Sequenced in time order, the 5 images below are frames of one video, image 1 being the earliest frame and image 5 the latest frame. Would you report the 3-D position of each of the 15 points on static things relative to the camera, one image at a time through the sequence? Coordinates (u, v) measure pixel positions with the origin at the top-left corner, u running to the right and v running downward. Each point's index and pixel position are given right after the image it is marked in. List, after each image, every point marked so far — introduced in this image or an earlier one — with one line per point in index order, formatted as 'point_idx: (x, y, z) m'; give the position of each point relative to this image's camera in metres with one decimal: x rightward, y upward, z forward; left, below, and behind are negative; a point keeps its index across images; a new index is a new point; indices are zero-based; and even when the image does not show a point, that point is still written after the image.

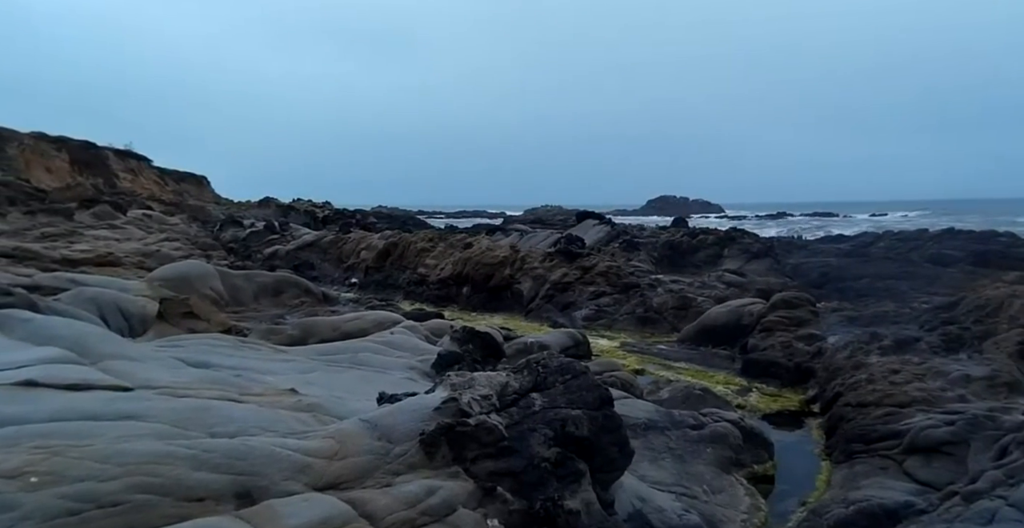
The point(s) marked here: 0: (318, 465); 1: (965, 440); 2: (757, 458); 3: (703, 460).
0: (-2.2, -2.3, +8.7) m
1: (+8.4, -3.3, +14.4) m
2: (+5.6, -4.4, +17.4) m
3: (+4.1, -4.2, +16.5) m
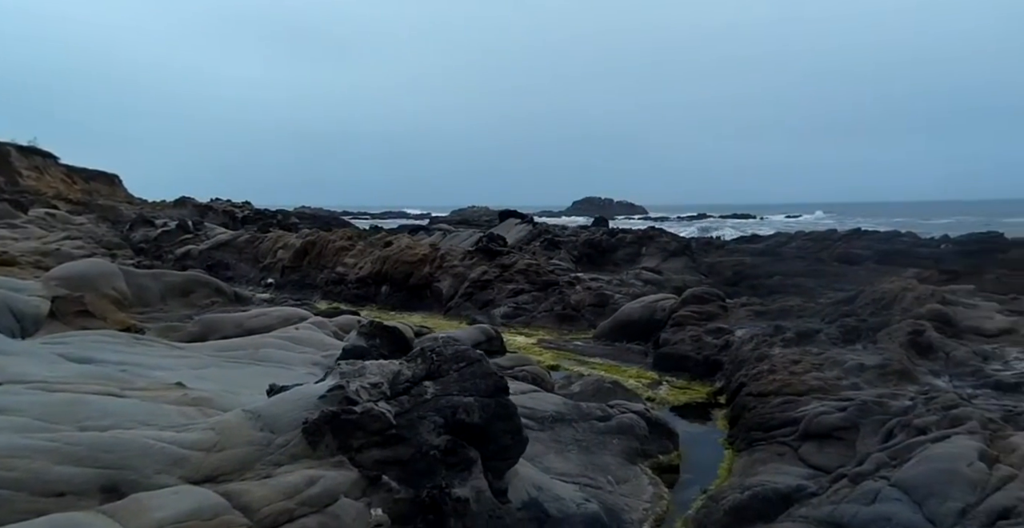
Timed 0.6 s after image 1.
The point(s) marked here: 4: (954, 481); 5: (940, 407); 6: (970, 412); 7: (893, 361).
0: (-3.4, -2.1, +8.3) m
1: (+6.6, -3.1, +14.9) m
2: (+3.5, -4.2, +17.6) m
3: (+2.1, -4.1, +16.6) m
4: (+6.2, -3.1, +10.8) m
5: (+7.9, -2.6, +14.3) m
6: (+8.0, -2.6, +13.5) m
7: (+9.0, -2.3, +18.3) m
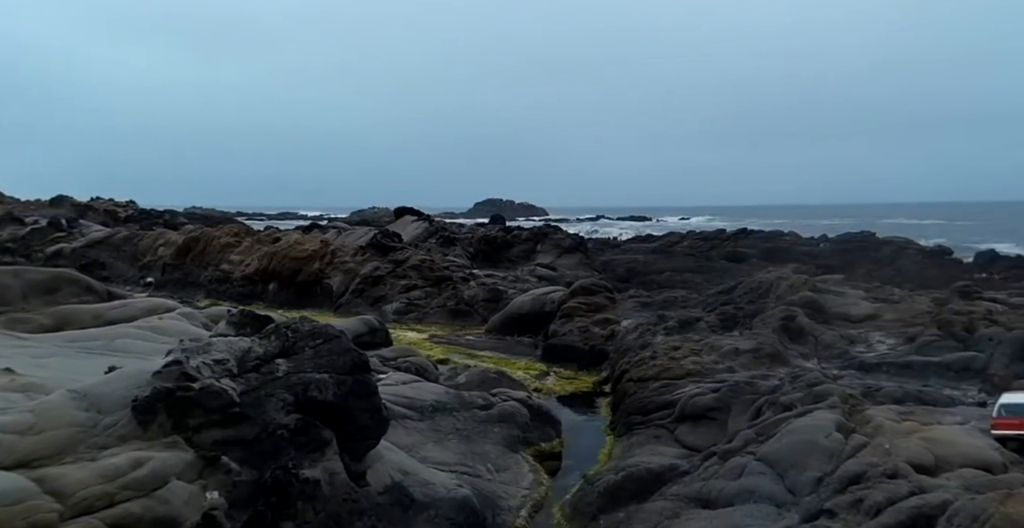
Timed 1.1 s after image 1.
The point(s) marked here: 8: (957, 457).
0: (-4.9, -1.7, +7.4) m
1: (+4.2, -2.8, +15.2) m
2: (+0.8, -3.9, +17.5) m
3: (-0.5, -3.7, +16.3) m
4: (+4.3, -2.7, +11.1) m
5: (+5.6, -2.3, +14.7) m
6: (+5.8, -2.3, +14.0) m
7: (+6.2, -2.0, +18.8) m
8: (+5.6, -2.4, +9.7) m
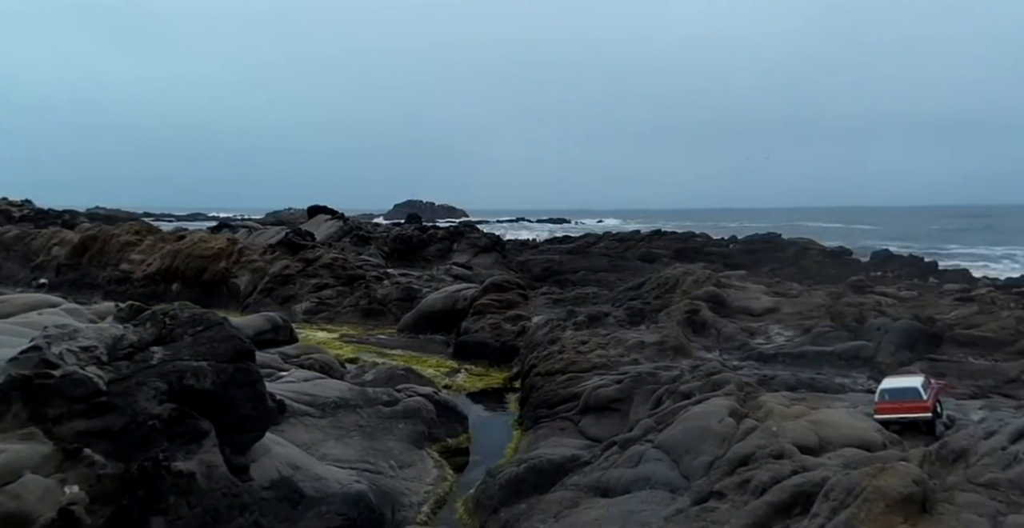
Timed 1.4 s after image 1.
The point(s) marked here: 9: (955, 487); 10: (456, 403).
0: (-6.0, -1.5, +6.6) m
1: (+2.3, -2.6, +15.3) m
2: (-1.4, -3.8, +17.2) m
3: (-2.5, -3.6, +16.0) m
4: (+2.8, -2.5, +11.2) m
5: (+3.7, -2.1, +15.0) m
6: (+4.0, -2.1, +14.2) m
7: (+3.9, -1.8, +19.1) m
8: (+4.3, -2.2, +9.9) m
9: (+4.5, -2.3, +7.8) m
10: (-1.5, -3.6, +19.9) m
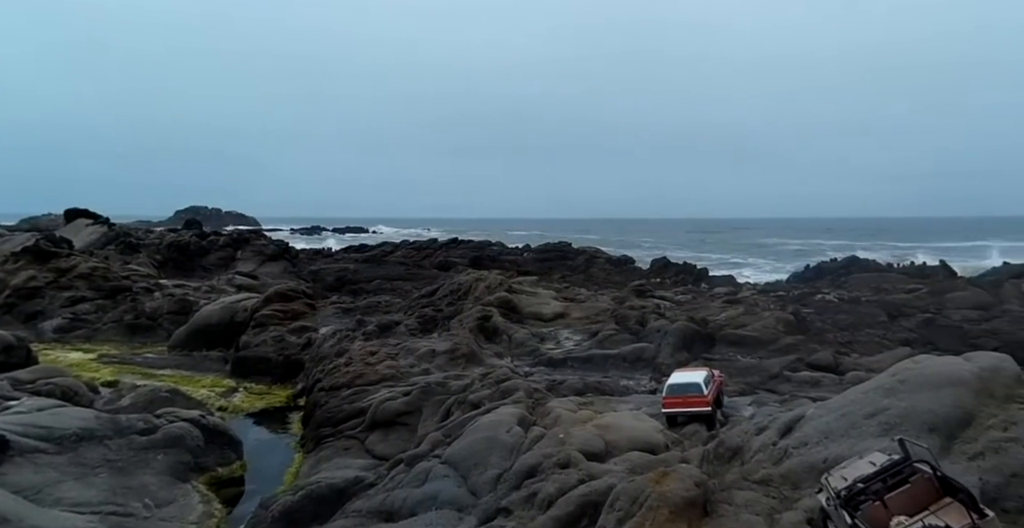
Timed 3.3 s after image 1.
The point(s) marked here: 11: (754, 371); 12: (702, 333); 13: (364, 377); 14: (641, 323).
0: (-7.6, -1.6, +4.0) m
1: (-1.8, -2.7, +14.5) m
2: (-5.8, -3.9, +15.4) m
3: (-6.6, -3.7, +13.9) m
4: (-0.3, -2.6, +10.7) m
5: (-0.4, -2.2, +14.6) m
6: (+0.1, -2.2, +13.9) m
7: (-1.2, -2.0, +18.6) m
8: (+1.5, -2.3, +9.8) m
9: (+2.2, -2.3, +7.8) m
10: (-6.6, -3.8, +18.0) m
11: (+5.1, -2.2, +16.0) m
12: (+4.5, -1.6, +18.4) m
13: (-3.2, -2.5, +16.9) m
14: (+3.3, -1.5, +19.8) m
